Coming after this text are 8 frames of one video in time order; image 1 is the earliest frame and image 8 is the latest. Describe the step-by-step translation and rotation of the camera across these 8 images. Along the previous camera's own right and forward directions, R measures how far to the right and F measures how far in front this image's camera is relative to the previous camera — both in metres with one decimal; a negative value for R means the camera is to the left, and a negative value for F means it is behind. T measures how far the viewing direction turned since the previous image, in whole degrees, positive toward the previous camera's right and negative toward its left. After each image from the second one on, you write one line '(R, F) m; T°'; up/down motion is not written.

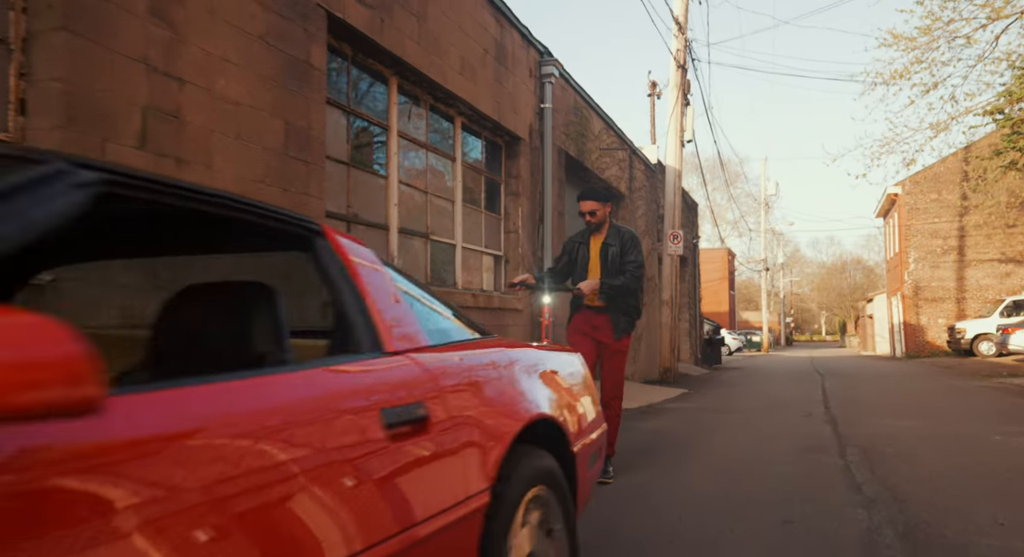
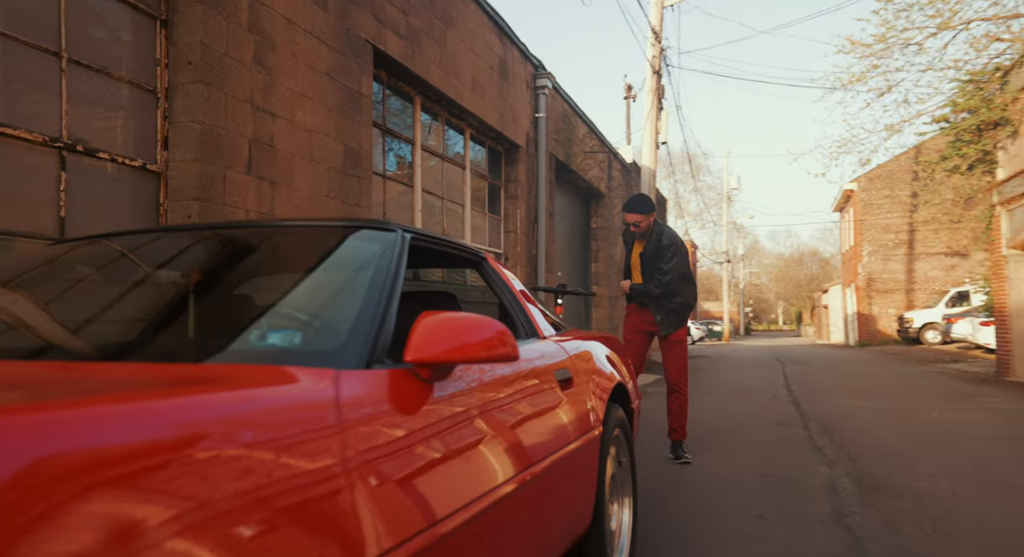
(-0.6, -0.9) m; +3°
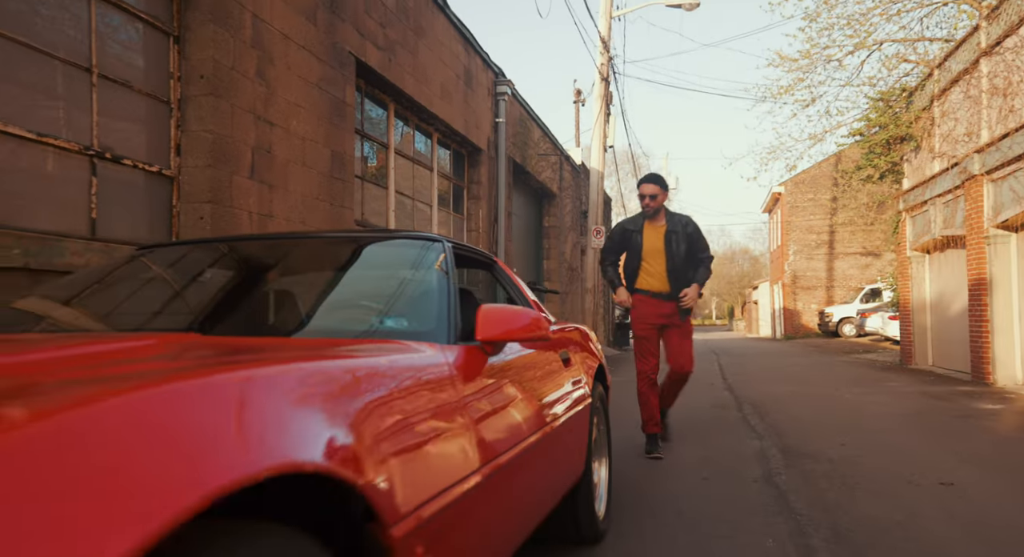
(-0.3, -0.6) m; +5°
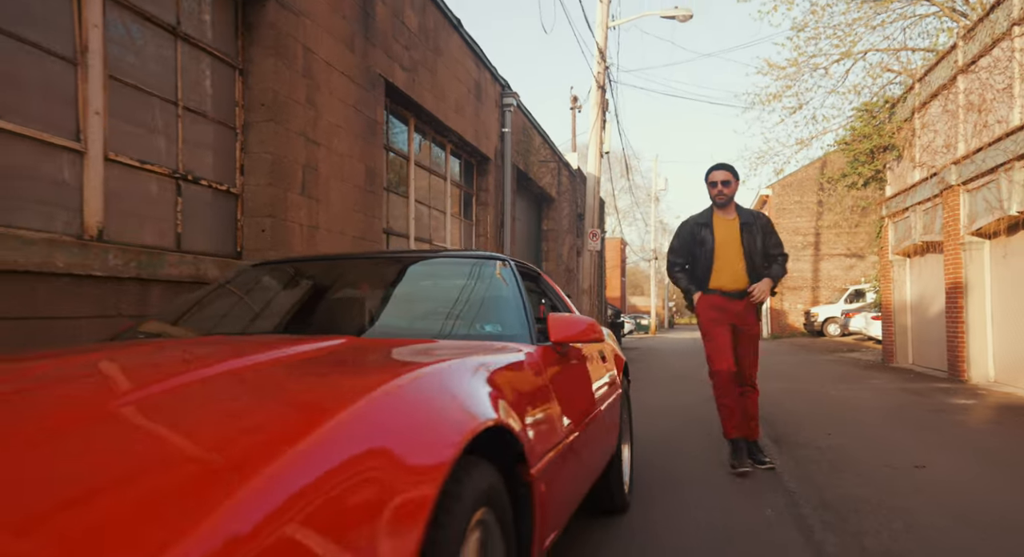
(-0.3, -0.6) m; +1°
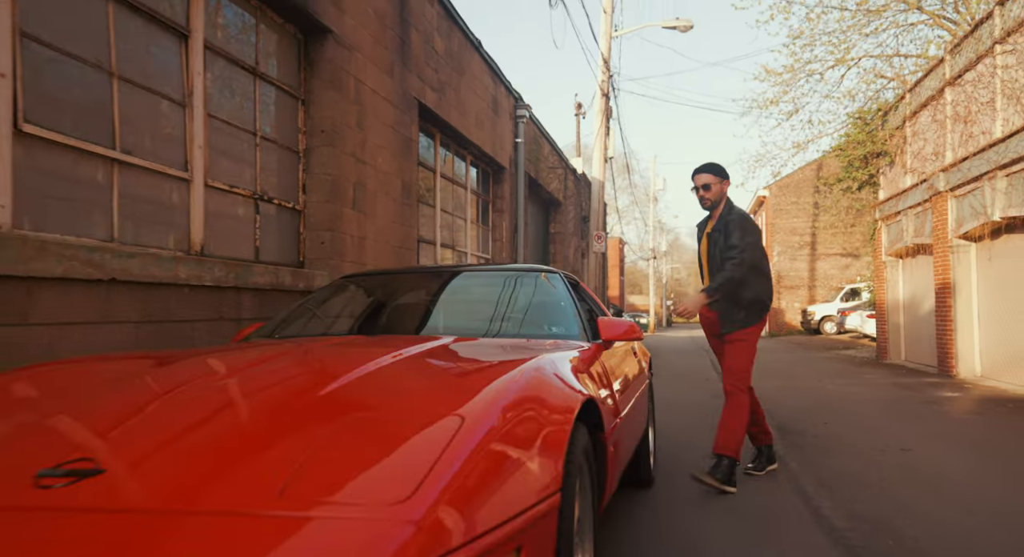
(-0.3, -0.7) m; 0°
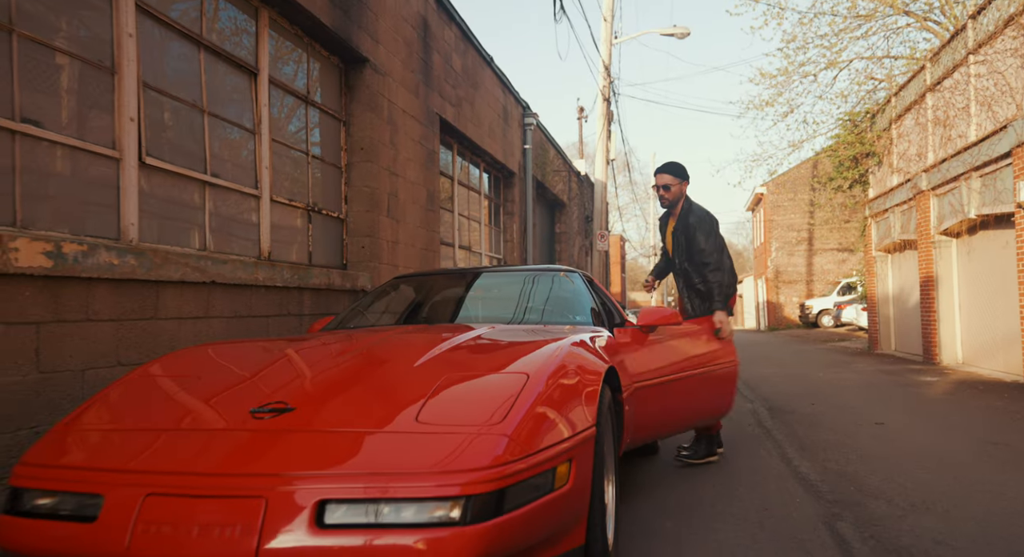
(-0.2, -0.8) m; 0°
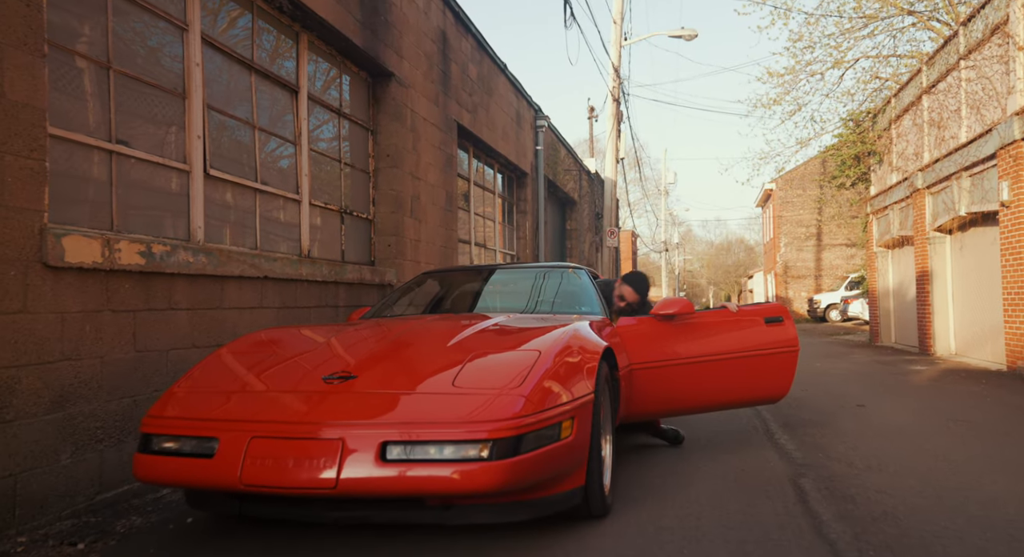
(0.0, -0.6) m; -1°
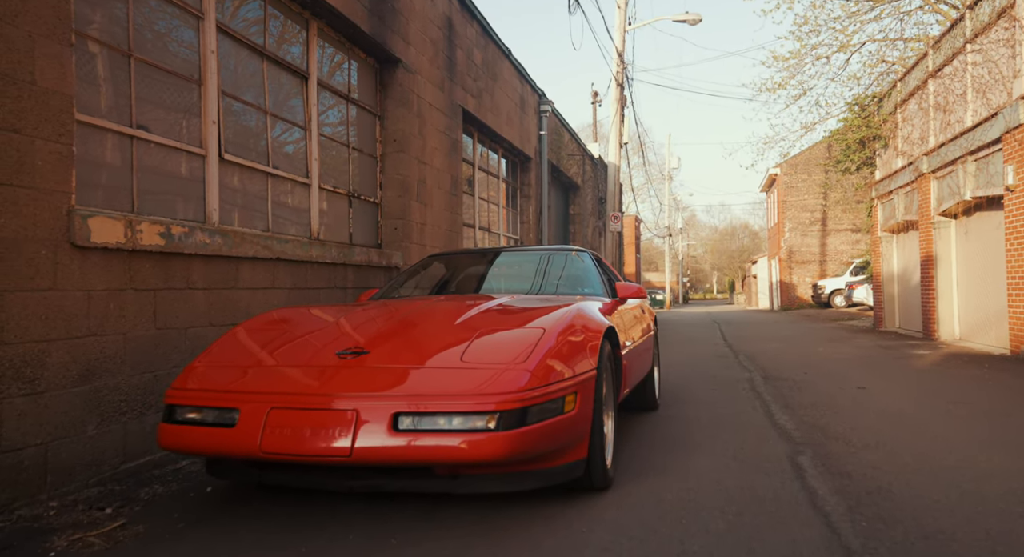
(0.0, -0.1) m; 0°
